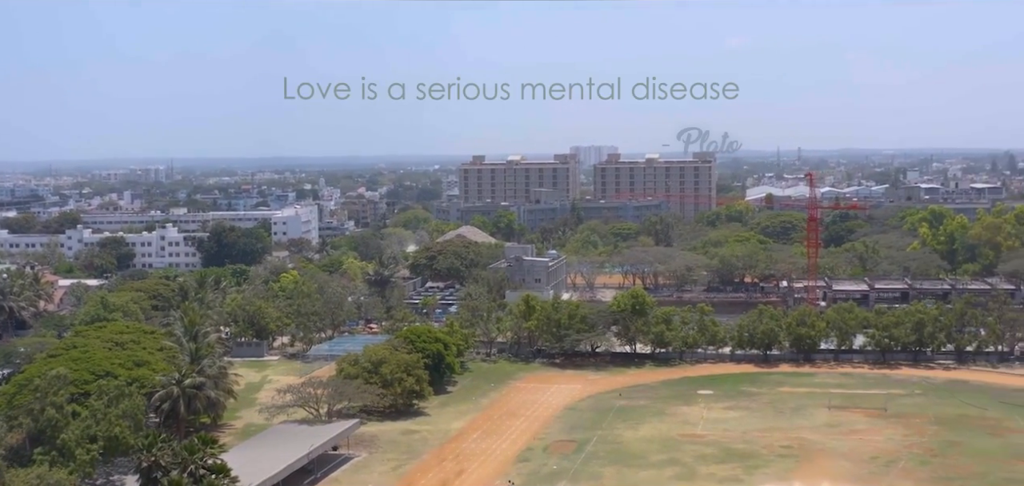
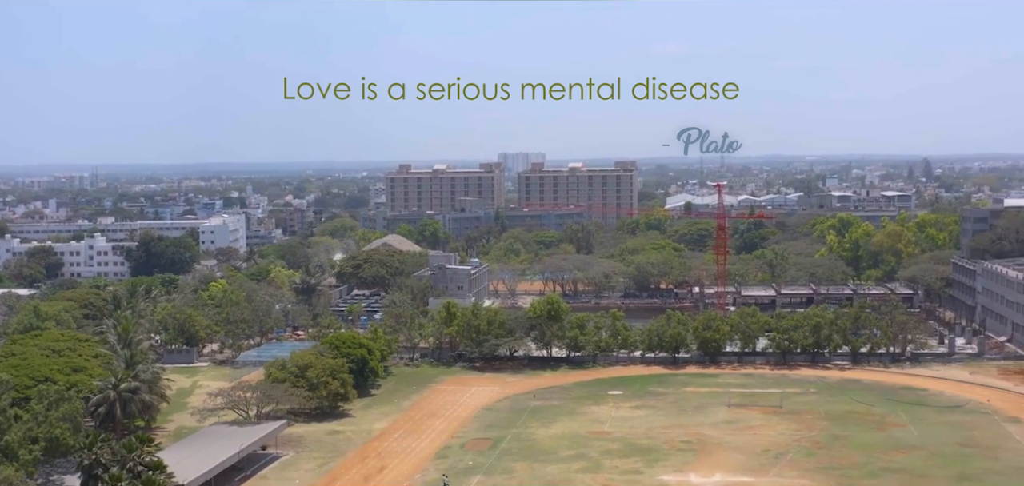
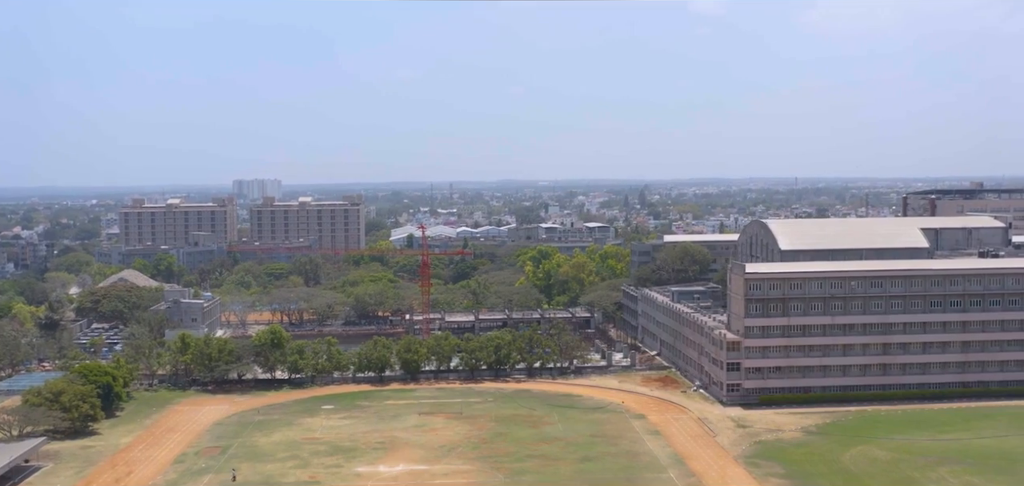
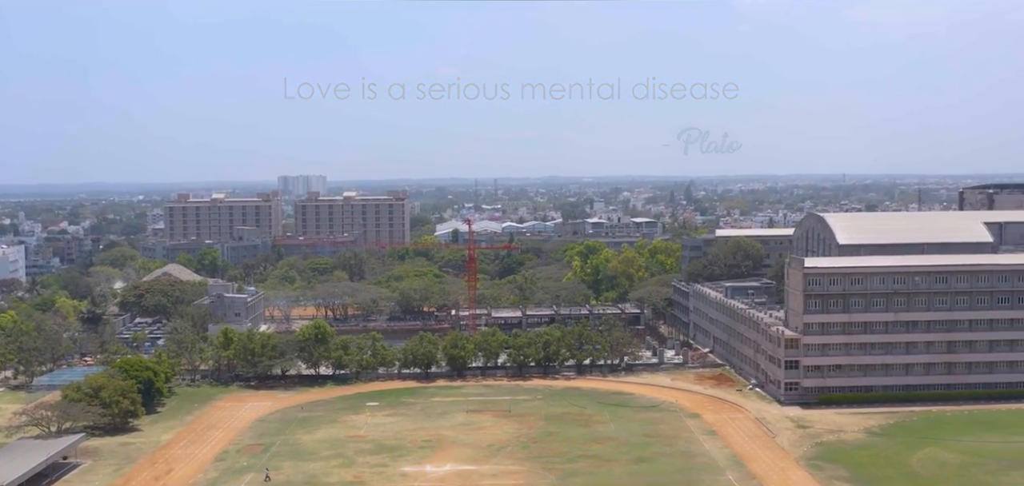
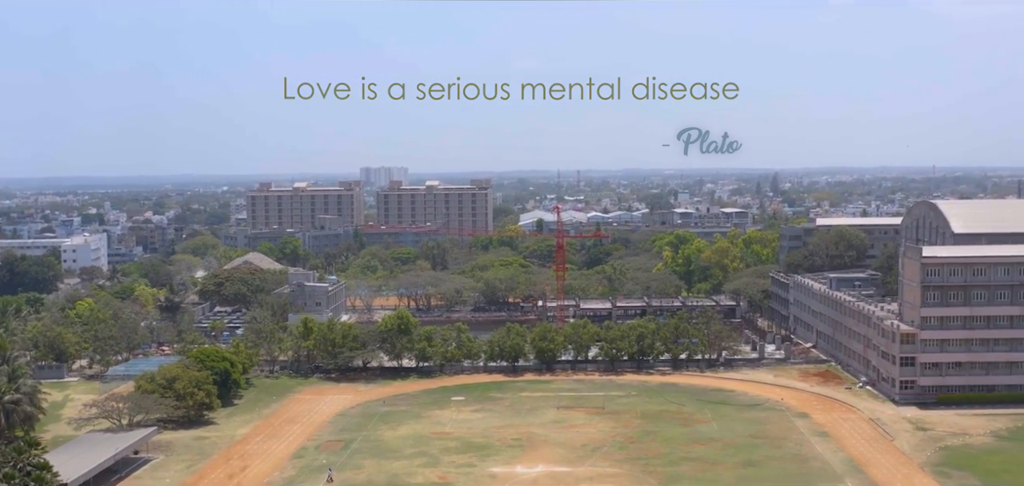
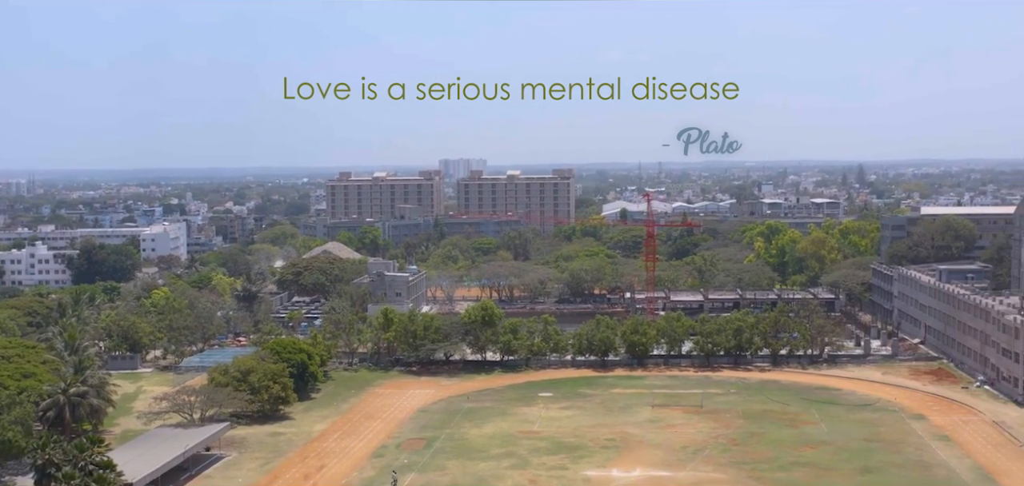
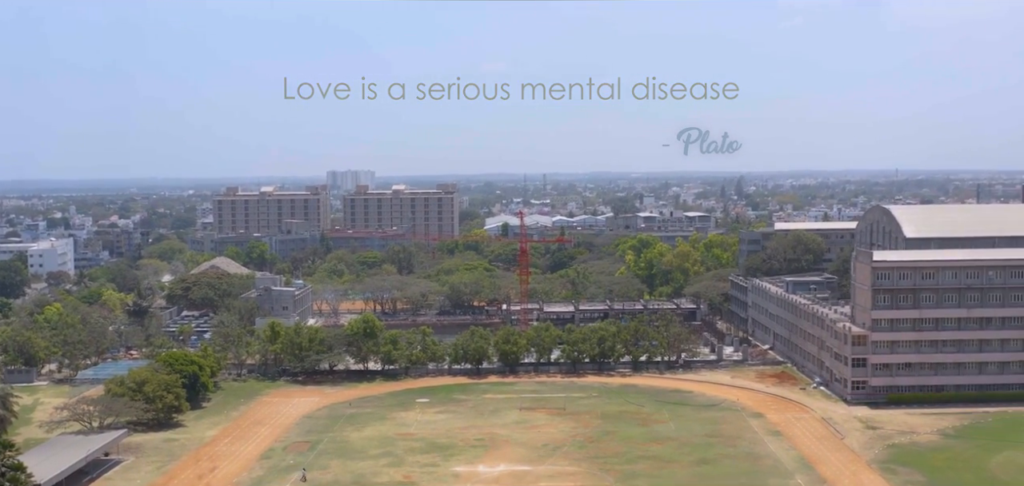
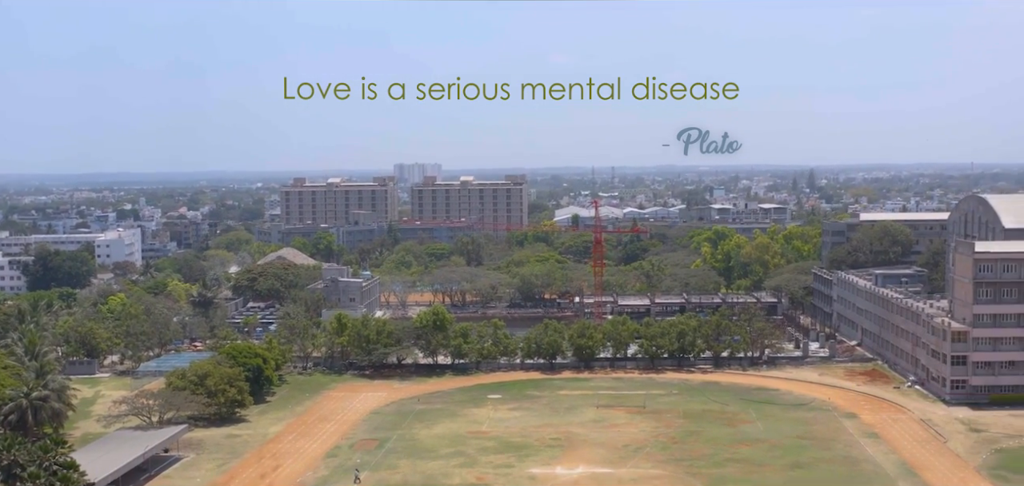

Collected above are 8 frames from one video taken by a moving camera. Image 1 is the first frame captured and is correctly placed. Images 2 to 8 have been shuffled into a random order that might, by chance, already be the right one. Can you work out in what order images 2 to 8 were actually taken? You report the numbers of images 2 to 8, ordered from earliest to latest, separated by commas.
2, 6, 8, 5, 7, 4, 3
